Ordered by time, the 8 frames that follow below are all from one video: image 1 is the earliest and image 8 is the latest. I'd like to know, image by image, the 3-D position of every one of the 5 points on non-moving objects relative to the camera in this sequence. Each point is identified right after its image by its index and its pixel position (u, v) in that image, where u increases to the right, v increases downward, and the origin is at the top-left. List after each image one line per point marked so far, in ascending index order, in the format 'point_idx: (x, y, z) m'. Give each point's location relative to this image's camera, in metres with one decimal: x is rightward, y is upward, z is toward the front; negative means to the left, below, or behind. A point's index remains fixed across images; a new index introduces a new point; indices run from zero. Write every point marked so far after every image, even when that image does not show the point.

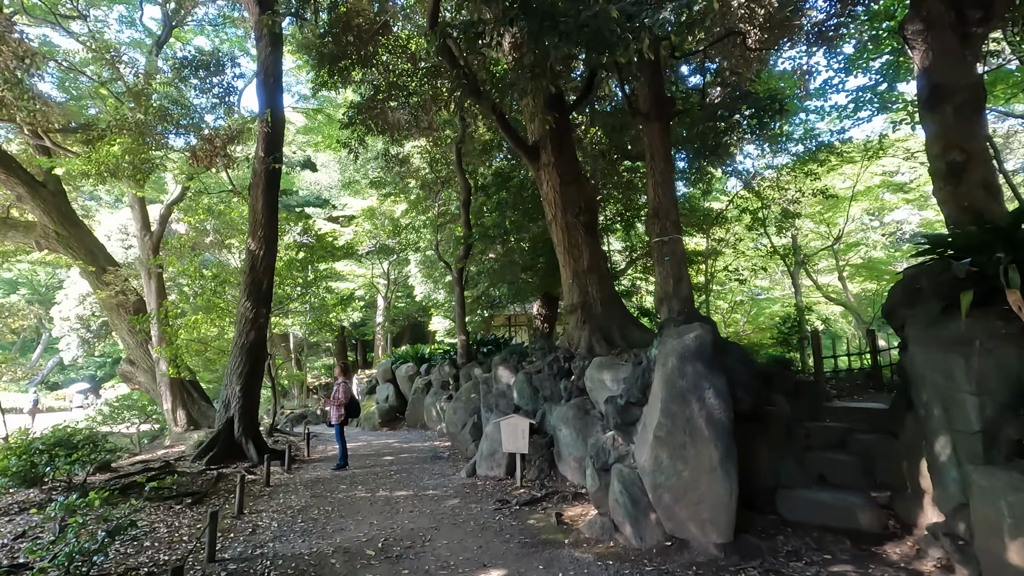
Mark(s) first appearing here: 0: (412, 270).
0: (-3.4, +0.6, +17.9) m
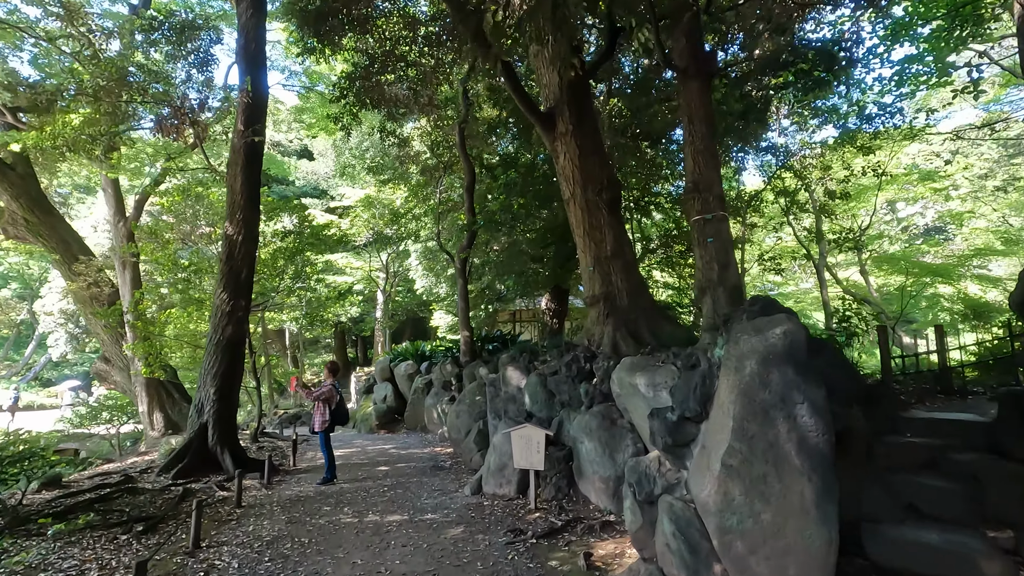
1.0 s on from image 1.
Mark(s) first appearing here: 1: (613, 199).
0: (-3.2, +0.8, +17.0) m
1: (+1.2, +1.0, +6.0) m
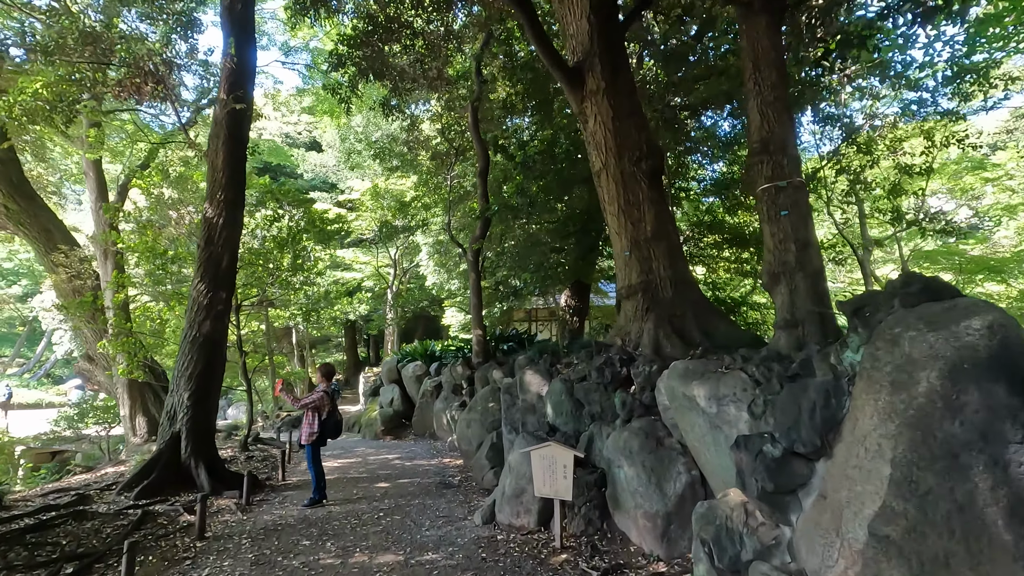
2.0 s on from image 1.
0: (-2.7, +0.9, +16.1) m
1: (+1.4, +1.1, +5.0) m
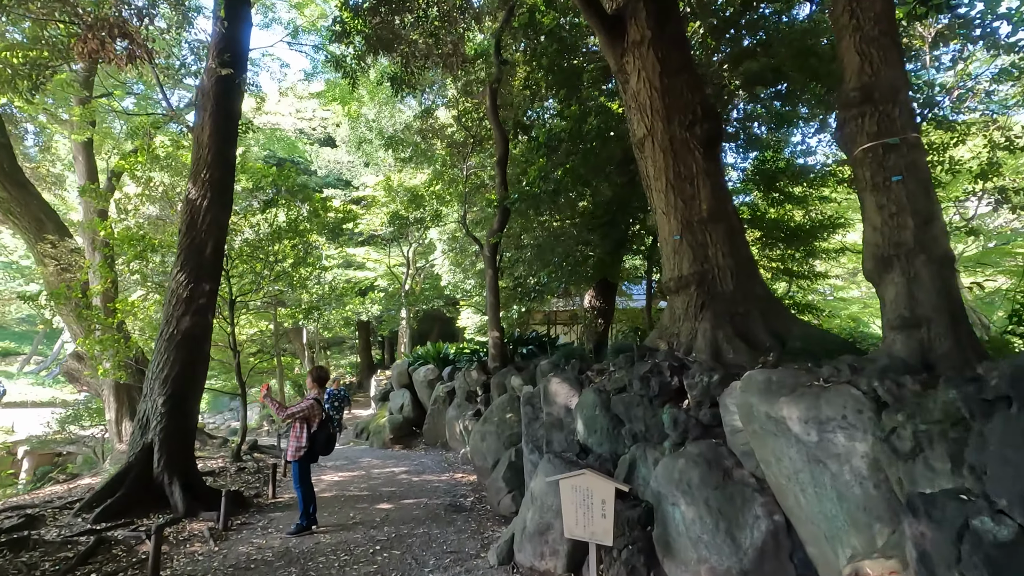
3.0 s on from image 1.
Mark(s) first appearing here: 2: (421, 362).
0: (-2.1, +0.9, +15.3) m
1: (+1.6, +1.2, +4.1) m
2: (-2.0, -1.6, +11.7) m
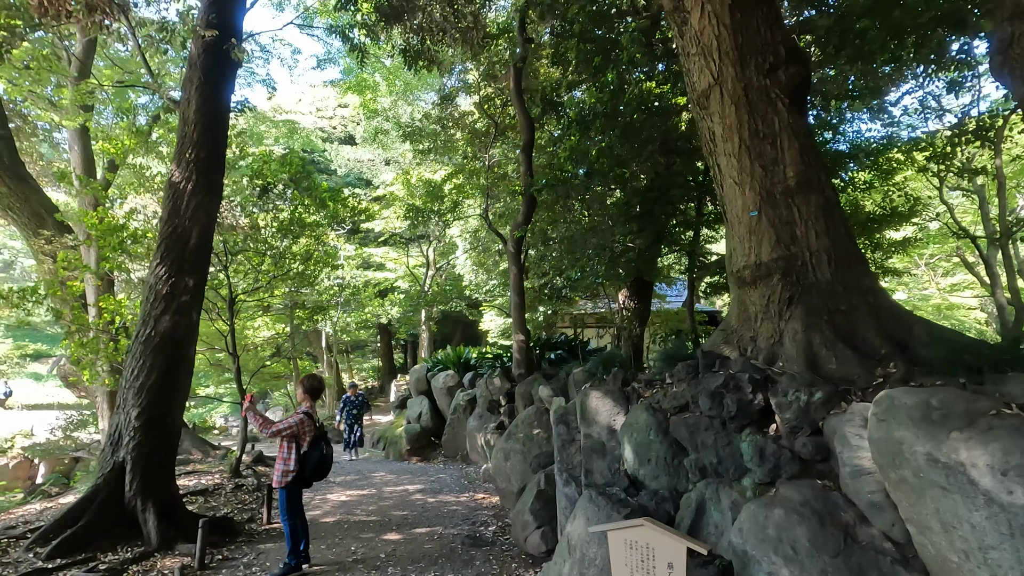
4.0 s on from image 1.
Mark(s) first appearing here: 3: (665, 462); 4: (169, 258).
0: (-1.4, +0.9, +14.6) m
1: (+1.7, +1.2, +3.2) m
2: (-1.5, -1.6, +10.9) m
3: (+0.9, -1.0, +3.1) m
4: (-3.1, +0.3, +4.7) m
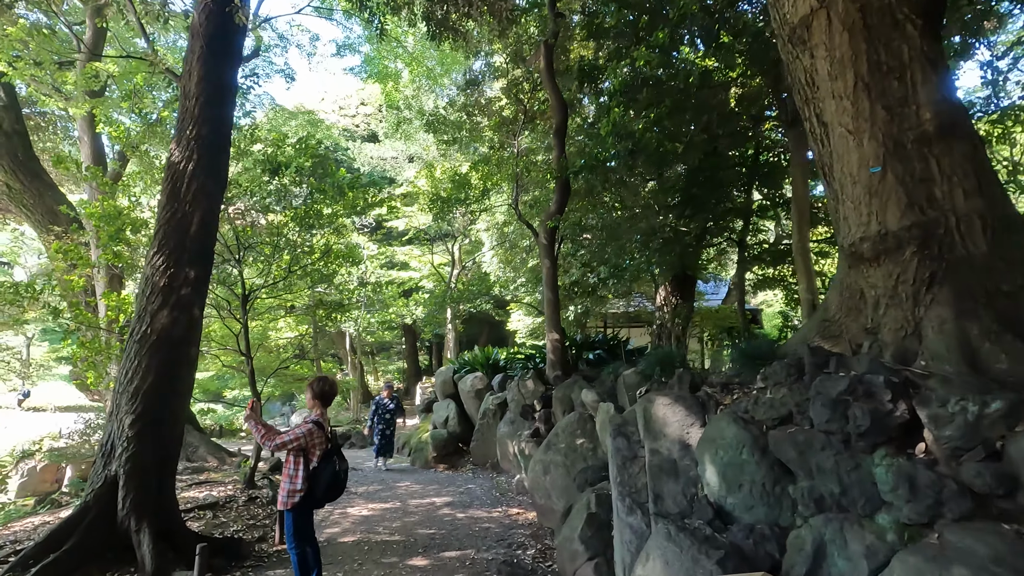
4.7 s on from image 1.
0: (-0.7, +0.9, +14.0) m
1: (+2.0, +1.3, +2.5) m
2: (-0.8, -1.6, +10.3) m
3: (+1.2, -0.9, +2.4) m
4: (-2.7, +0.3, +4.2) m
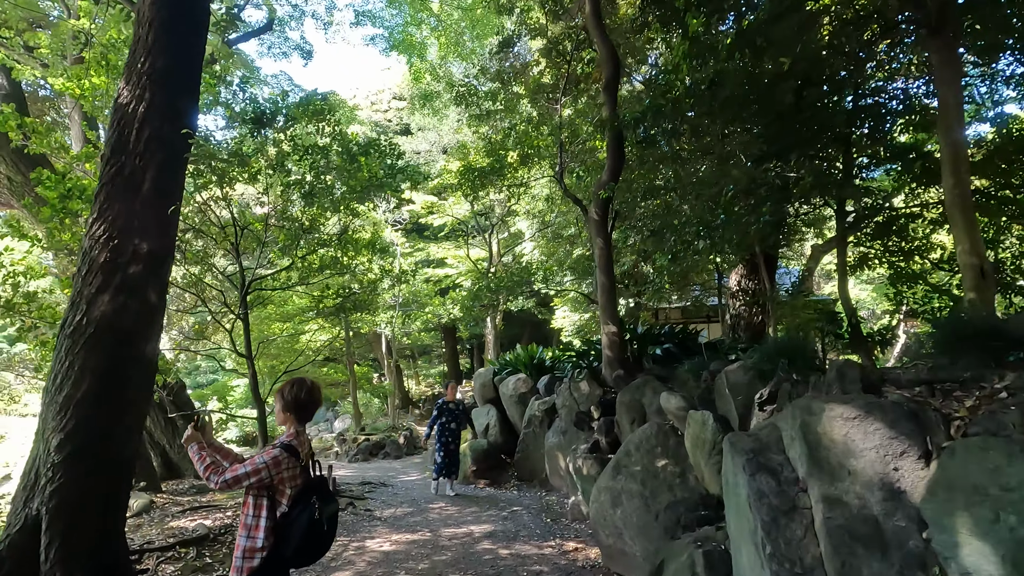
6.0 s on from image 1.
0: (+0.4, +1.1, +12.8) m
1: (+2.1, +1.6, +1.2) m
2: (0.0, -1.4, +9.1) m
3: (+1.3, -0.7, +1.1) m
4: (-2.4, +0.5, +3.2) m
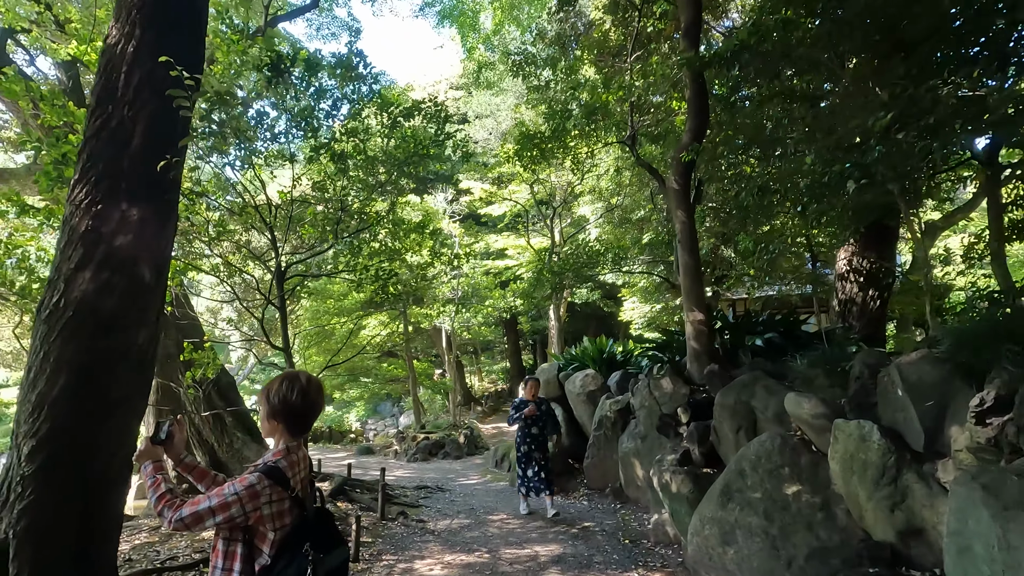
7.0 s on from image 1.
0: (+1.8, +1.3, +11.9) m
1: (+2.2, +1.8, +0.1) m
2: (+1.0, -1.2, +8.3) m
3: (+1.4, -0.5, +0.1) m
4: (-2.1, +0.6, +2.7) m
